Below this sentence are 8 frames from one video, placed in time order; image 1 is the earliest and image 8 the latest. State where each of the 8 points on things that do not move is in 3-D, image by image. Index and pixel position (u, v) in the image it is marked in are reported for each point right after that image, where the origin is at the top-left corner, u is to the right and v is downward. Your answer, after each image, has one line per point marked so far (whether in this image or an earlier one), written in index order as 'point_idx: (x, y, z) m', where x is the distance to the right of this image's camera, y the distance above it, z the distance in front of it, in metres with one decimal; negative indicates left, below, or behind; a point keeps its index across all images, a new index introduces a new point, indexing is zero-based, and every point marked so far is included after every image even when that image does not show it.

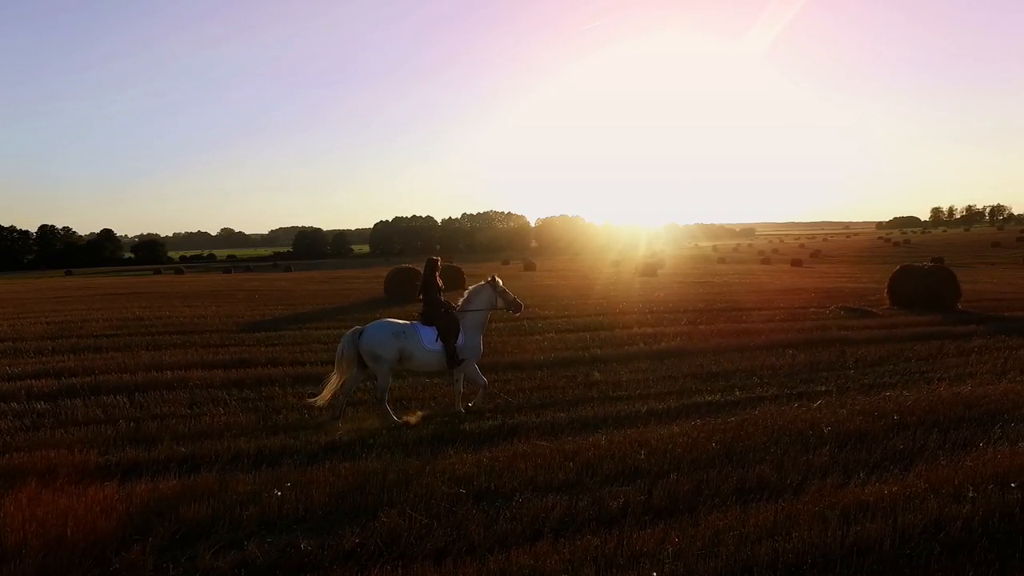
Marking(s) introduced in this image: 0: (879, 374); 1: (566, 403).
0: (+6.9, -1.6, +10.8) m
1: (+0.9, -1.9, +9.2) m
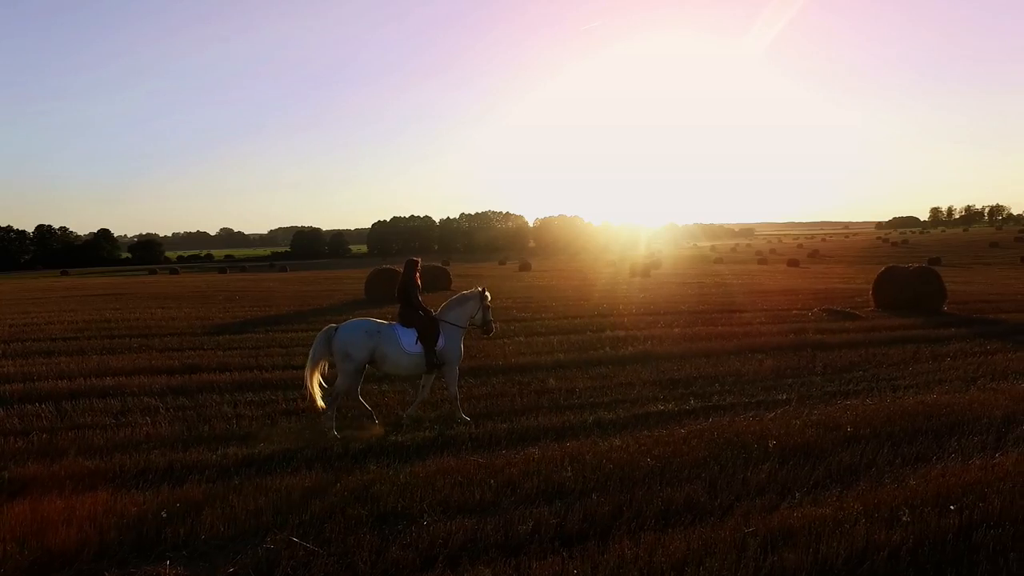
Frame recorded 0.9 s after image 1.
0: (+6.0, -1.7, +10.4) m
1: (+0.1, -1.9, +8.8) m
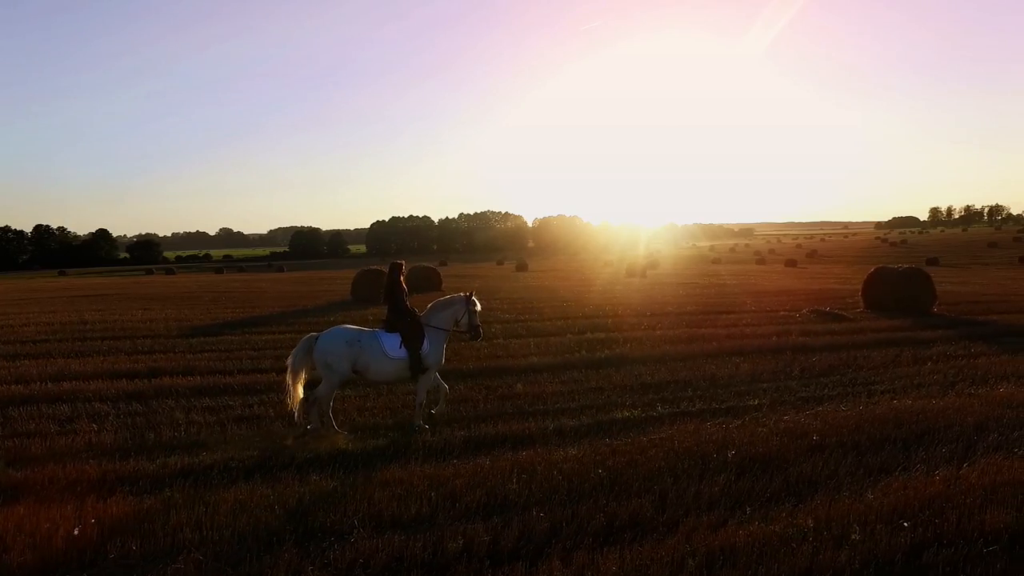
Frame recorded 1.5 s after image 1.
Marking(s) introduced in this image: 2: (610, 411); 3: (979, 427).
0: (+5.5, -1.7, +10.1) m
1: (-0.5, -2.0, +8.6) m
2: (+1.5, -1.9, +8.8) m
3: (+6.1, -1.8, +7.5) m
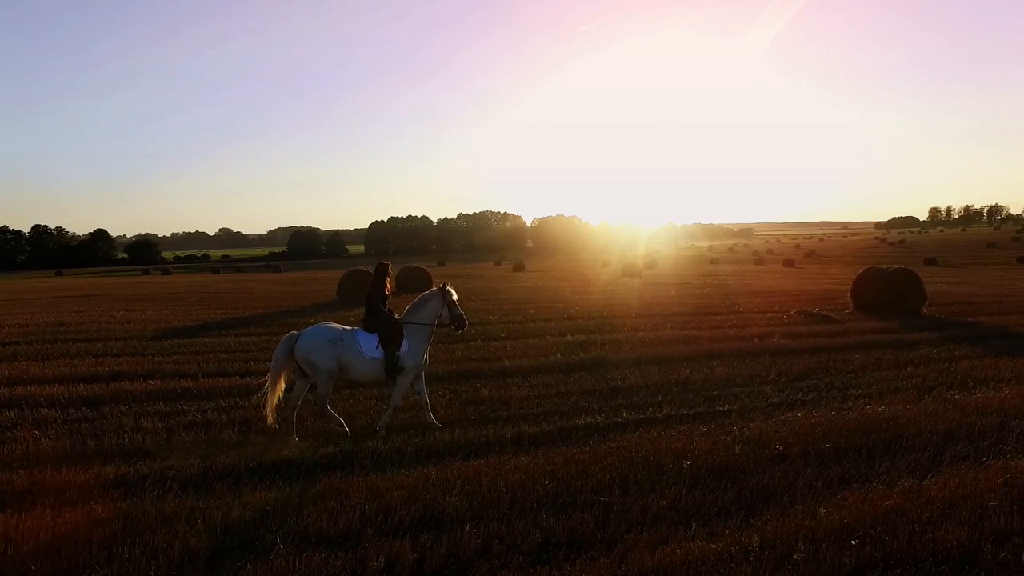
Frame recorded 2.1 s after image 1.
0: (+4.9, -1.8, +9.9) m
1: (-1.1, -2.0, +8.3) m
2: (+0.9, -1.9, +8.6) m
3: (+5.5, -1.9, +7.3) m
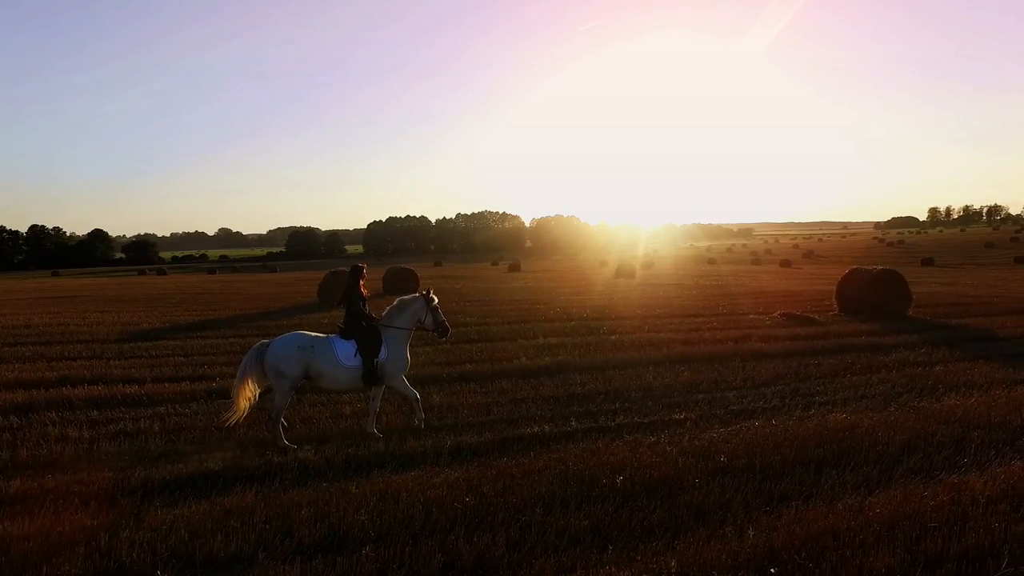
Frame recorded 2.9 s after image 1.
0: (+4.1, -1.8, +9.5) m
1: (-1.9, -2.0, +8.0) m
2: (+0.1, -2.0, +8.2) m
3: (+4.7, -1.9, +6.9) m
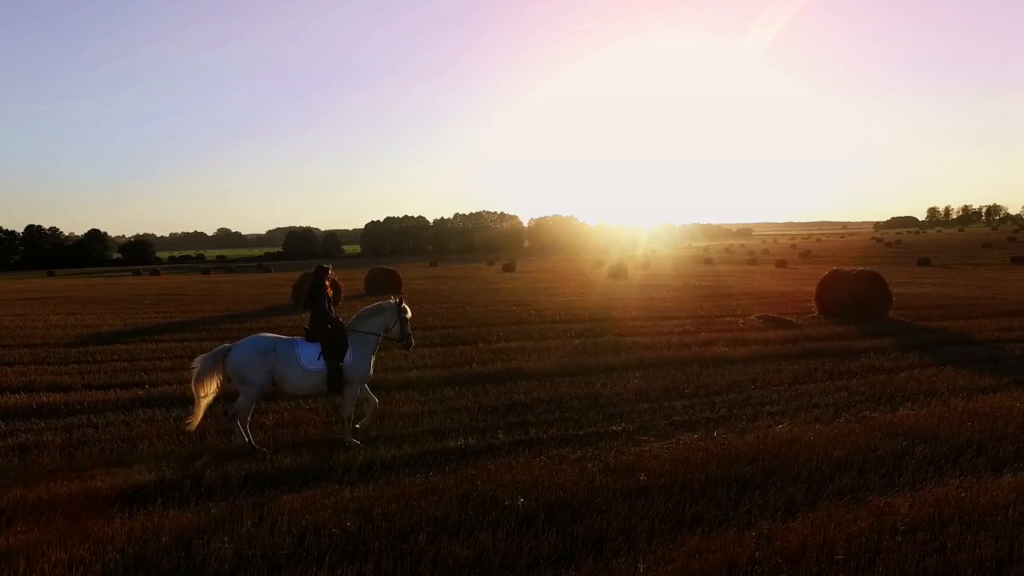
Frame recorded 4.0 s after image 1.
0: (+3.1, -1.9, +9.1) m
1: (-2.9, -2.1, +7.5) m
2: (-0.9, -2.0, +7.8) m
3: (+3.7, -2.0, +6.4) m
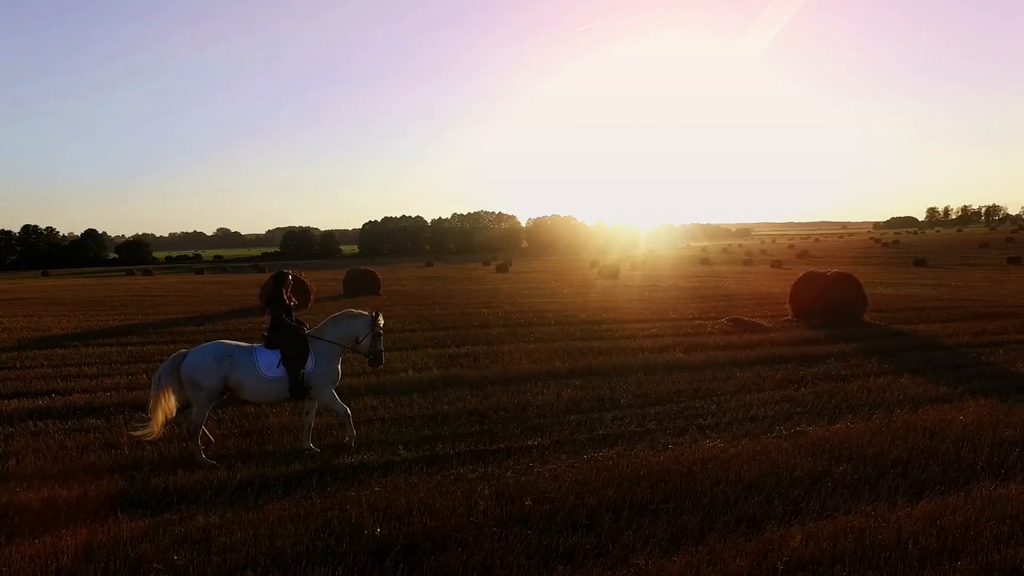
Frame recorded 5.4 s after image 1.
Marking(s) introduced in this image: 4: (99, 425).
0: (+1.9, -1.9, +8.5) m
1: (-4.1, -2.2, +7.0) m
2: (-2.1, -2.1, +7.3) m
3: (+2.5, -2.0, +5.9) m
4: (-5.9, -2.0, +8.3) m
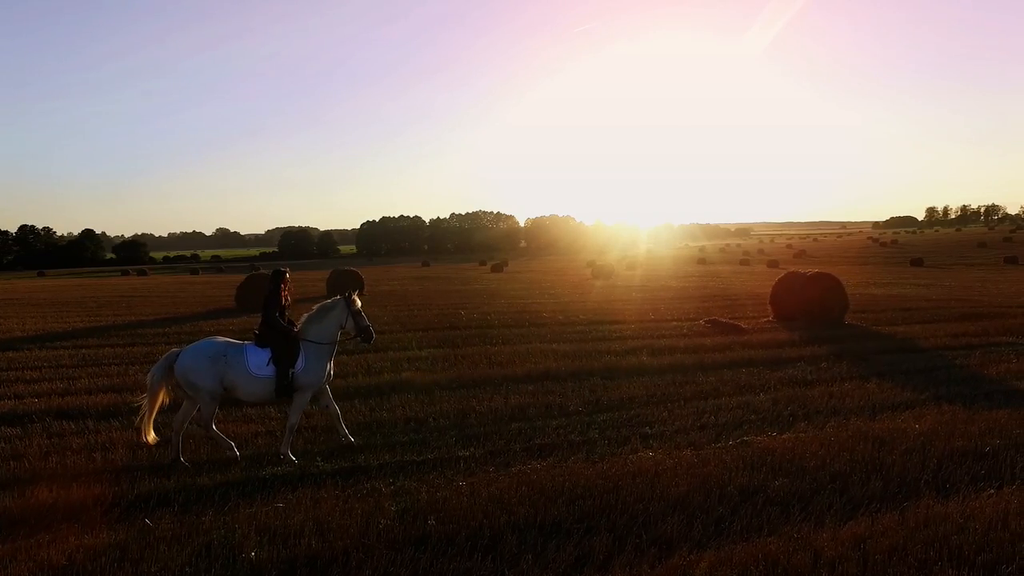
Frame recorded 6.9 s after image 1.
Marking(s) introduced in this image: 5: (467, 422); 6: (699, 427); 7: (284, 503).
0: (+1.0, -2.0, +8.1) m
1: (-5.0, -2.2, +6.6) m
2: (-3.0, -2.1, +6.9) m
3: (+1.6, -2.0, +5.5) m
4: (-6.8, -2.0, +7.9) m
5: (-0.7, -2.0, +8.4) m
6: (+2.6, -1.9, +8.0) m
7: (-2.3, -2.2, +5.7) m
